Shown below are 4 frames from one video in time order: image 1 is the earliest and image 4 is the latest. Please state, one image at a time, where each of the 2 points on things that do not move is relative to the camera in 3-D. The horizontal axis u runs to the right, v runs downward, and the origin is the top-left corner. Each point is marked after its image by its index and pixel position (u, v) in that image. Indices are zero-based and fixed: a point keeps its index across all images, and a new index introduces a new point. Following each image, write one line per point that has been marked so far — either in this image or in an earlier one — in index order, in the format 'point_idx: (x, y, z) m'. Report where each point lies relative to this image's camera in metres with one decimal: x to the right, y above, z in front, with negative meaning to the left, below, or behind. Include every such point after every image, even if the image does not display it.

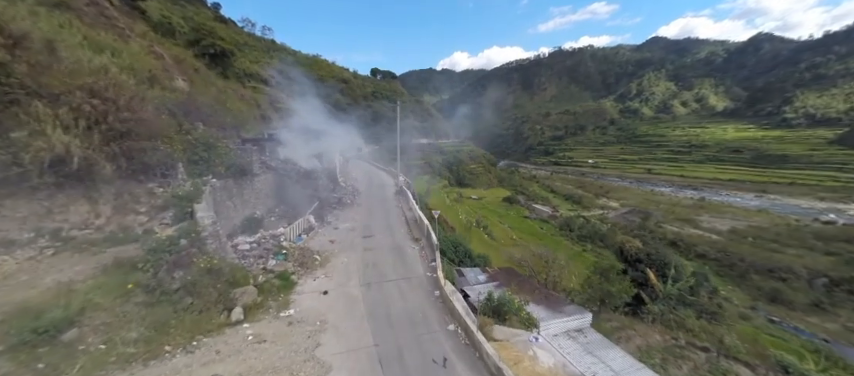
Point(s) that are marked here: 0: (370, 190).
0: (-2.6, -0.2, +14.3) m
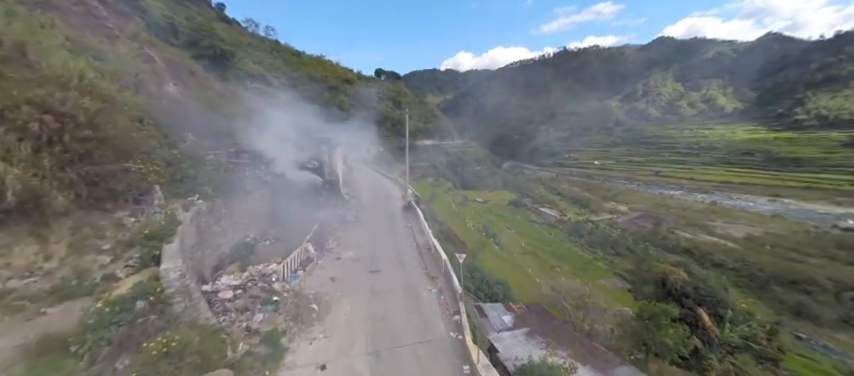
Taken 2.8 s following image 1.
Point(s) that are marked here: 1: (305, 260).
0: (-2.1, -0.7, +13.3) m
1: (-2.8, -1.7, +7.2) m
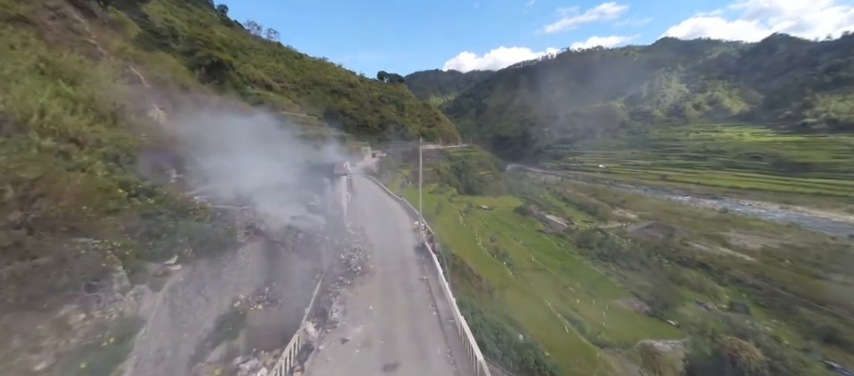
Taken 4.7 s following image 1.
0: (-1.6, -2.0, +12.0) m
1: (-2.4, -2.9, +6.0) m
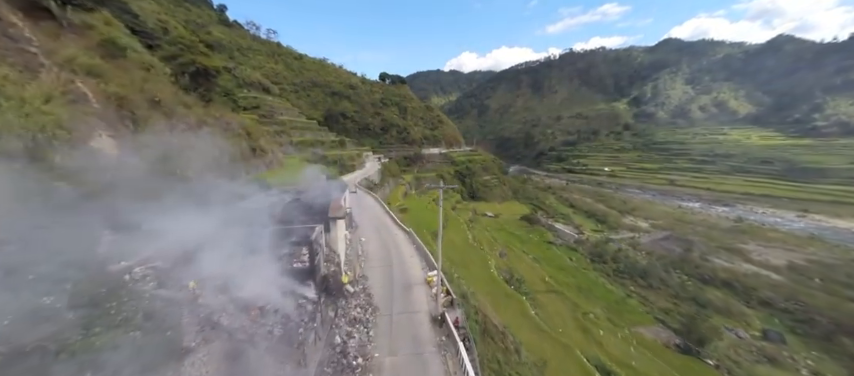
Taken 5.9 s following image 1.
0: (-1.1, -3.3, +9.7) m
1: (-1.9, -4.3, +3.7) m
